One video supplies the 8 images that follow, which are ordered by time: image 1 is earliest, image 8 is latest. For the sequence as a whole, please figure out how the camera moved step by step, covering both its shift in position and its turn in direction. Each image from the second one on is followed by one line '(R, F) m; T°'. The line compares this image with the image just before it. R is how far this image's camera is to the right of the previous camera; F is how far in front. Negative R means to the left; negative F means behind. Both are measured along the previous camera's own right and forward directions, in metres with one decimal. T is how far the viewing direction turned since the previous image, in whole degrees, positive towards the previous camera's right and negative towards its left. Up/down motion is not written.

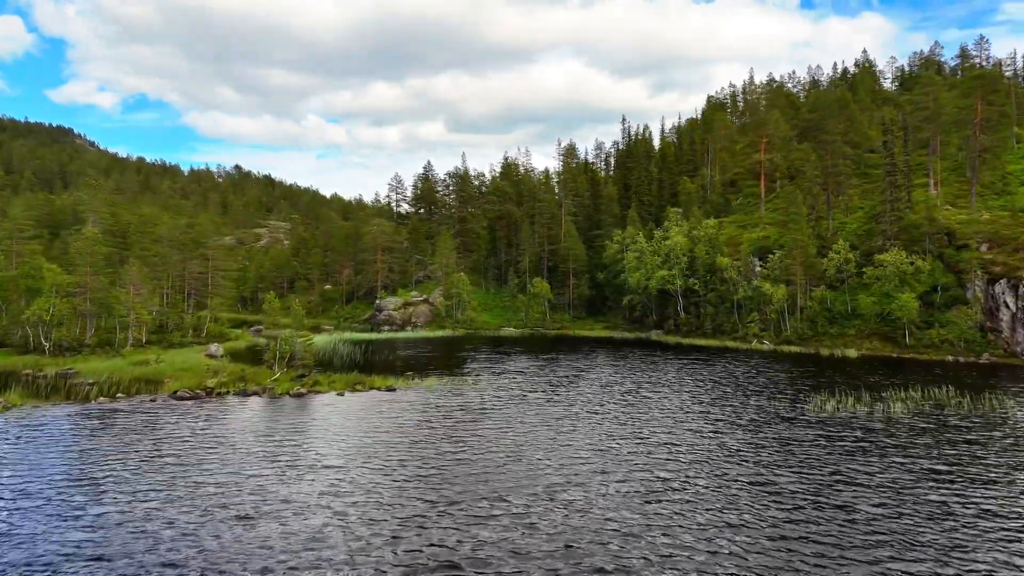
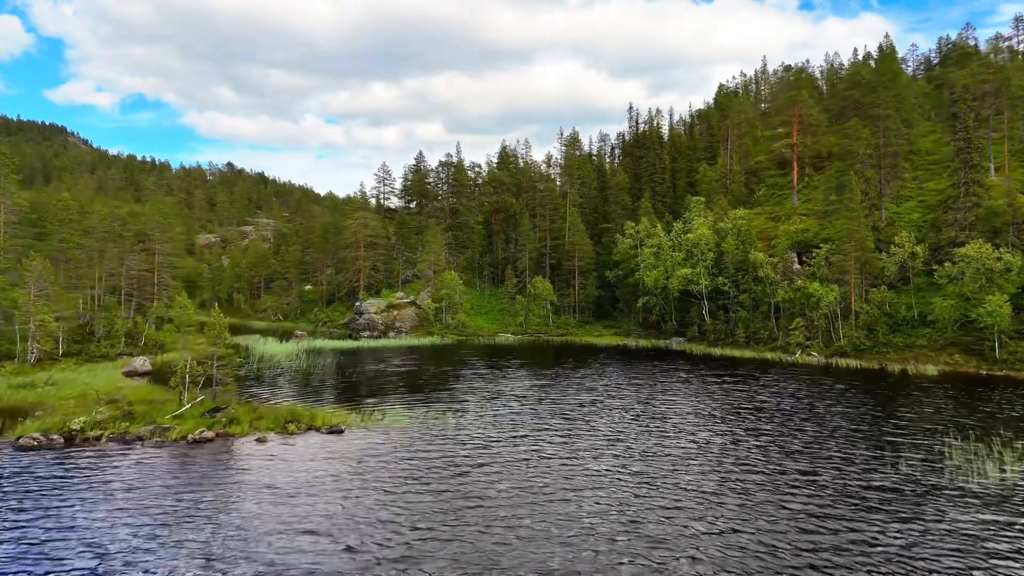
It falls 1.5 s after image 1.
(+0.1, +10.6) m; 0°
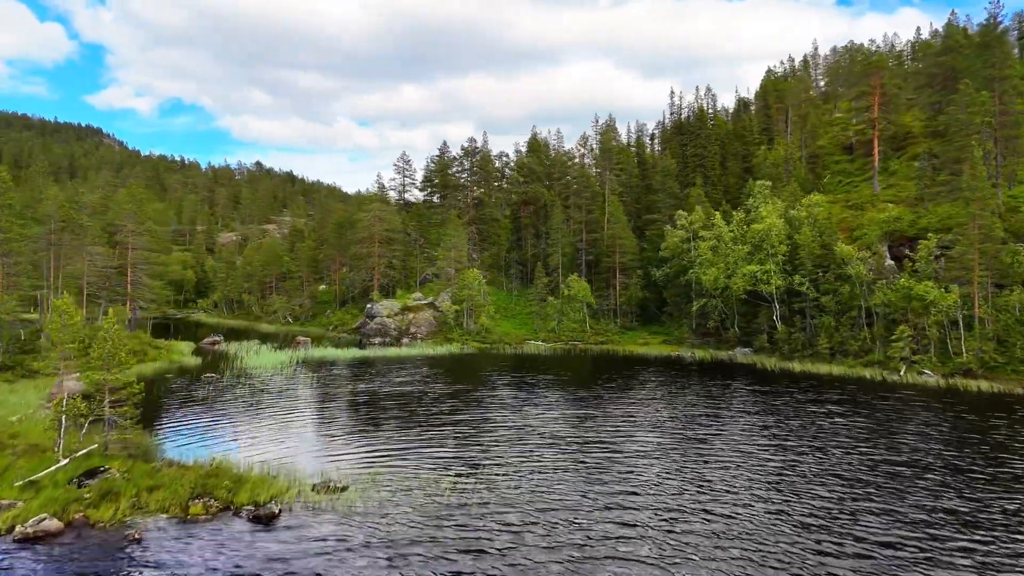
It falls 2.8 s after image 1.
(-0.1, +10.0) m; -2°
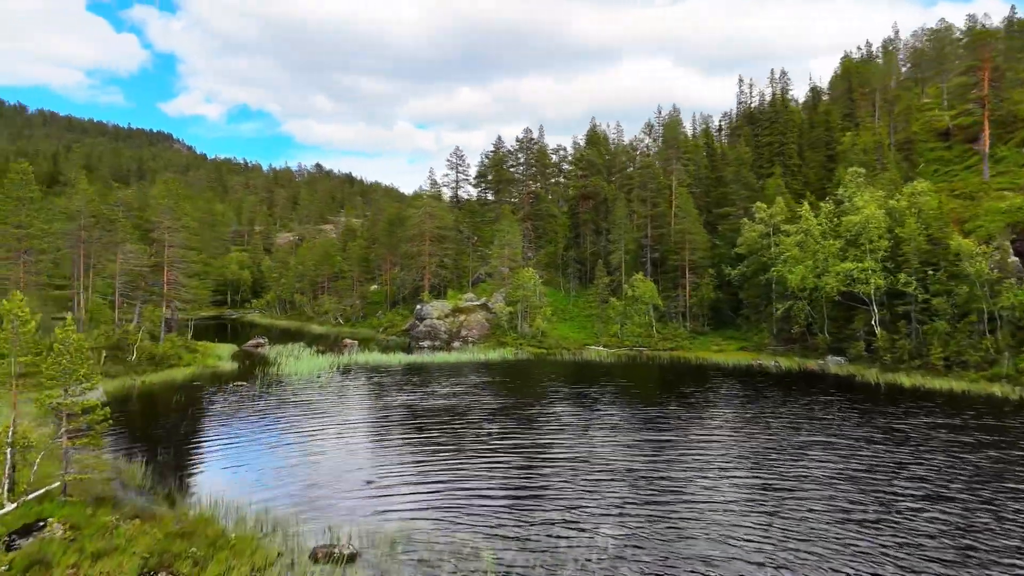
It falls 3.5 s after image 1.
(-0.2, +5.0) m; -5°
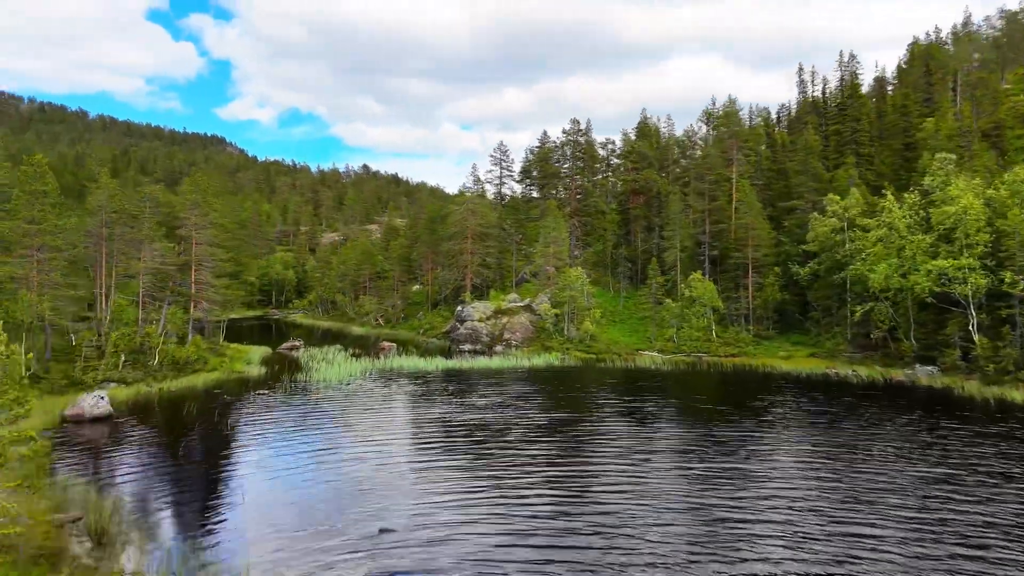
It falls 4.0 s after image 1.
(-0.1, +4.0) m; -4°
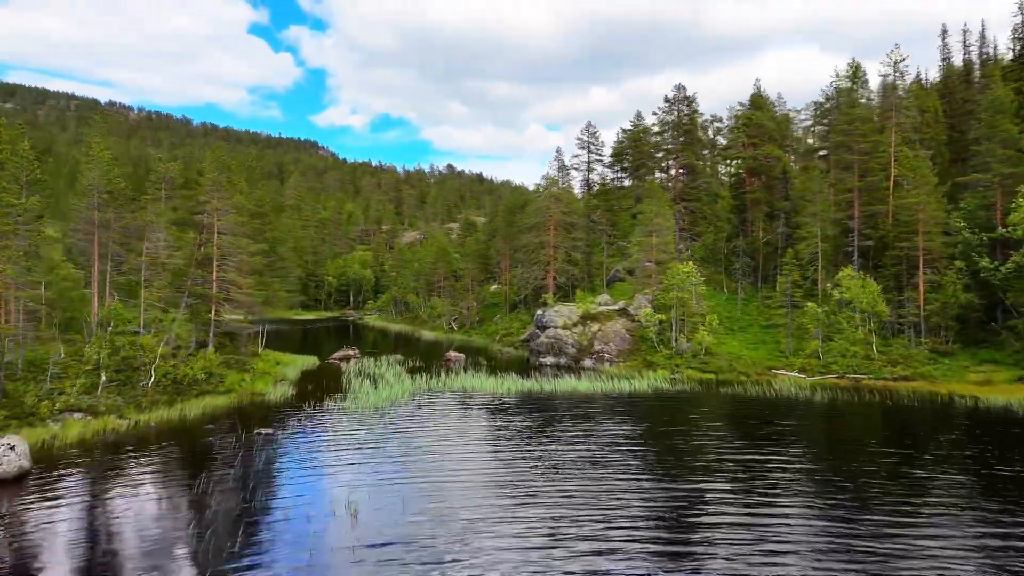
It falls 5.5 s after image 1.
(-0.5, +10.9) m; -7°
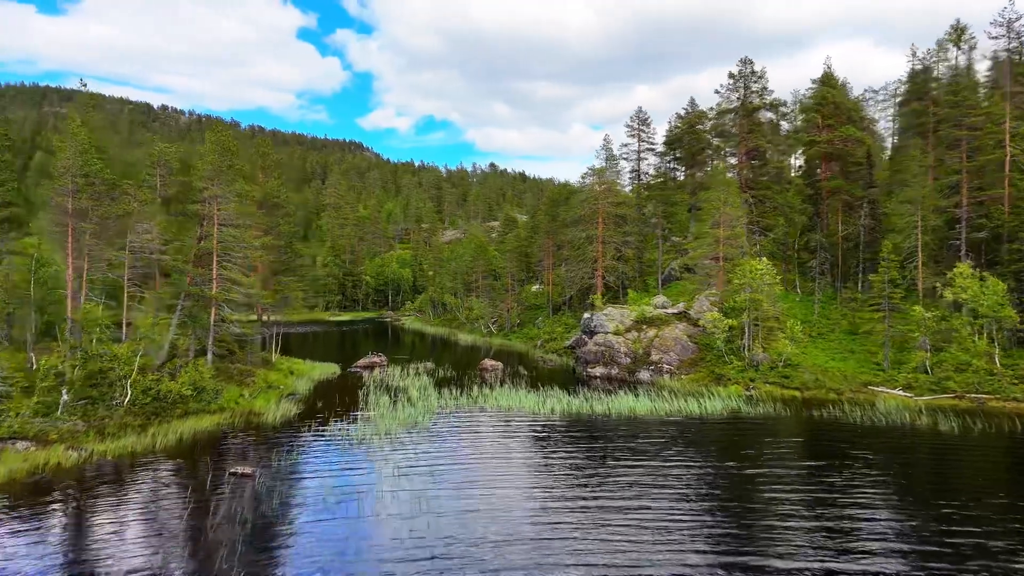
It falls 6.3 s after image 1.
(-0.1, +6.0) m; -3°
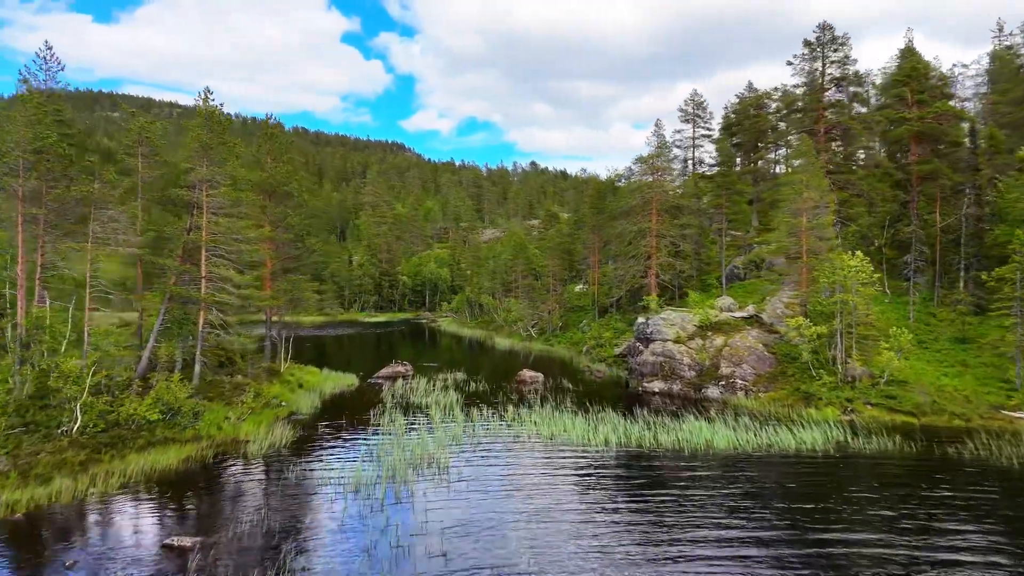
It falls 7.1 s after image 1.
(-0.1, +6.0) m; -3°
